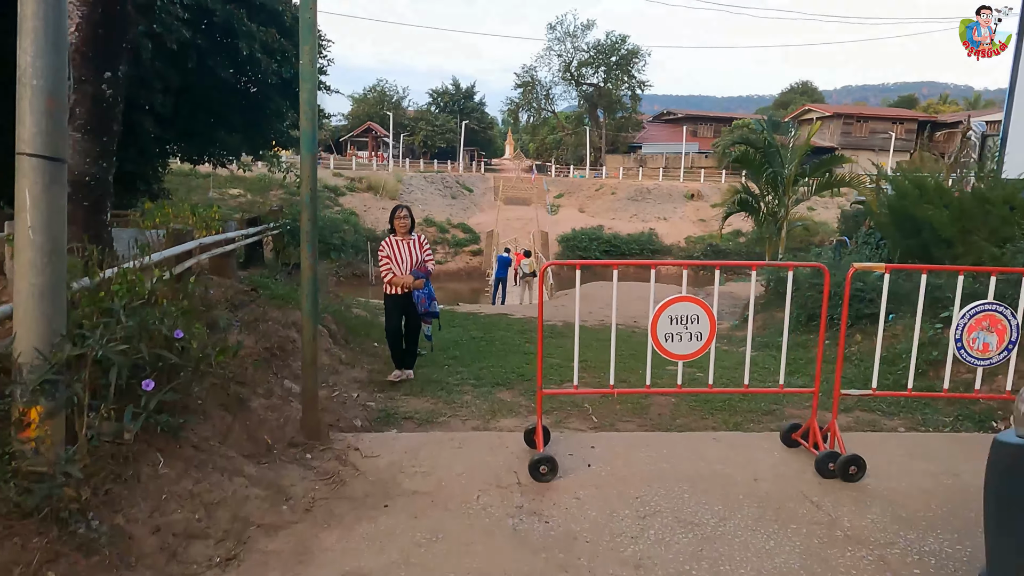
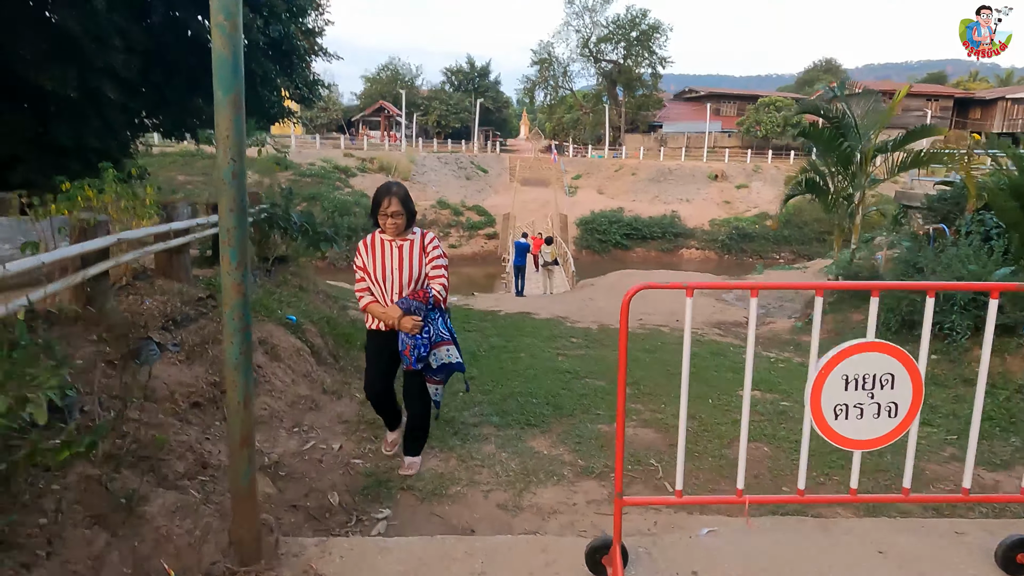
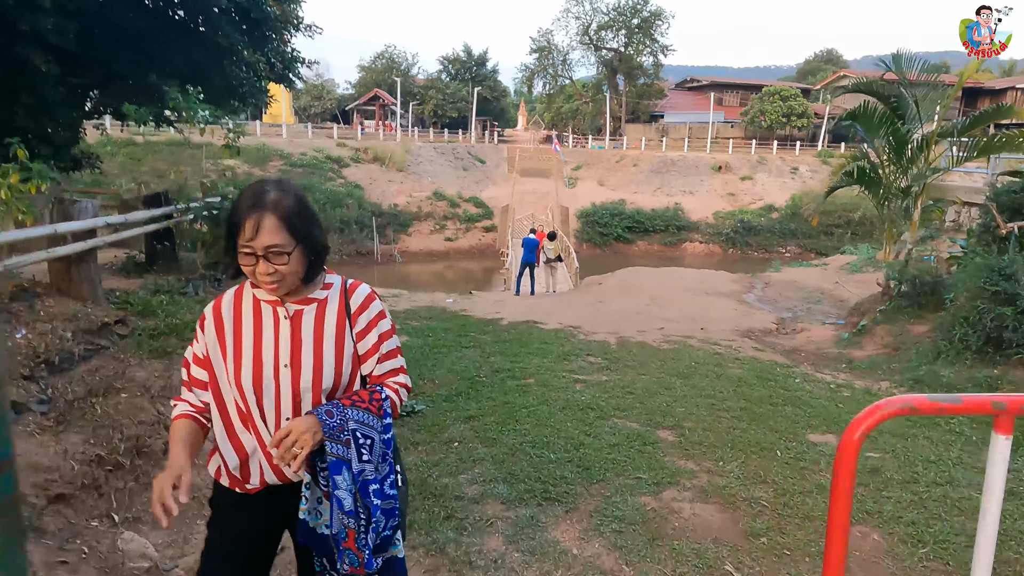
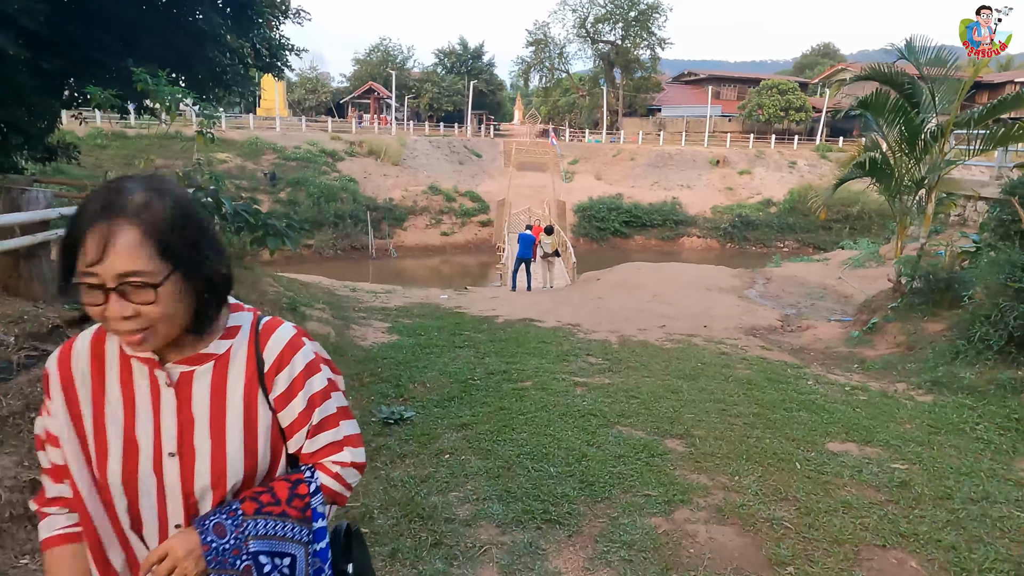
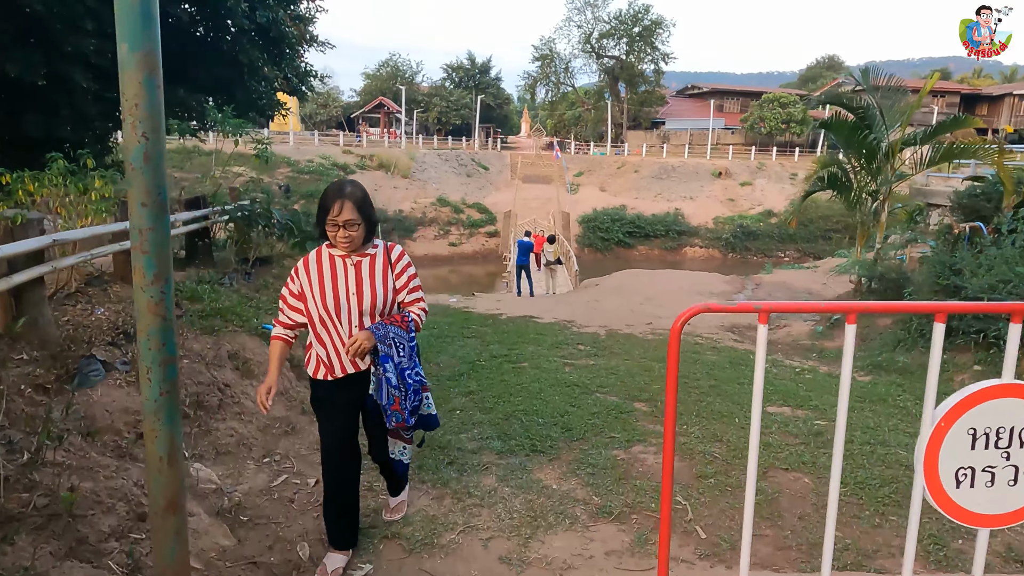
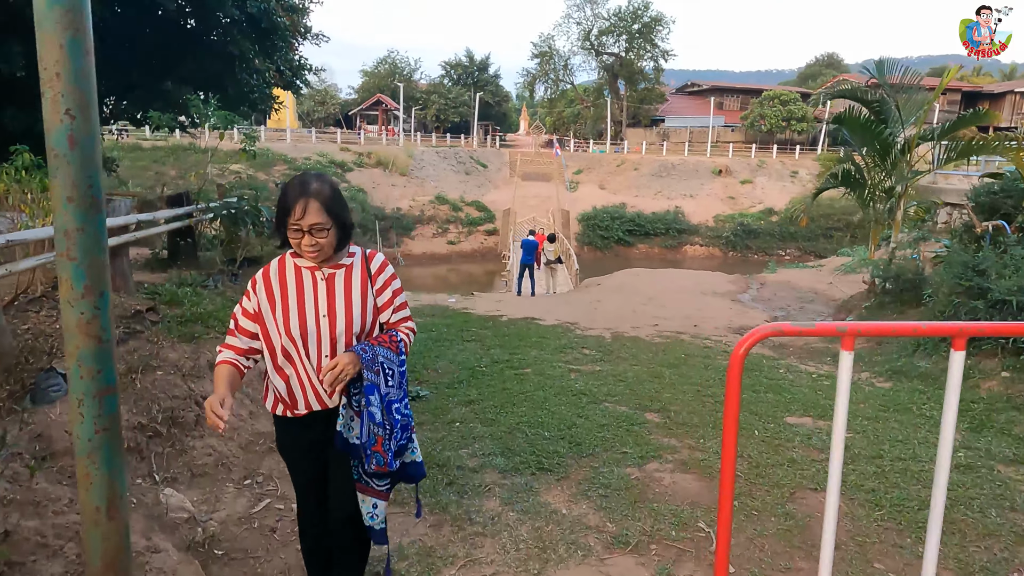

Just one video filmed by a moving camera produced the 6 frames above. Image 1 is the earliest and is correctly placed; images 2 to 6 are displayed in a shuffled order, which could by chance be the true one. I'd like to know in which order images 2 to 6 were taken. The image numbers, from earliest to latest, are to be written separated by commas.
2, 5, 6, 3, 4
